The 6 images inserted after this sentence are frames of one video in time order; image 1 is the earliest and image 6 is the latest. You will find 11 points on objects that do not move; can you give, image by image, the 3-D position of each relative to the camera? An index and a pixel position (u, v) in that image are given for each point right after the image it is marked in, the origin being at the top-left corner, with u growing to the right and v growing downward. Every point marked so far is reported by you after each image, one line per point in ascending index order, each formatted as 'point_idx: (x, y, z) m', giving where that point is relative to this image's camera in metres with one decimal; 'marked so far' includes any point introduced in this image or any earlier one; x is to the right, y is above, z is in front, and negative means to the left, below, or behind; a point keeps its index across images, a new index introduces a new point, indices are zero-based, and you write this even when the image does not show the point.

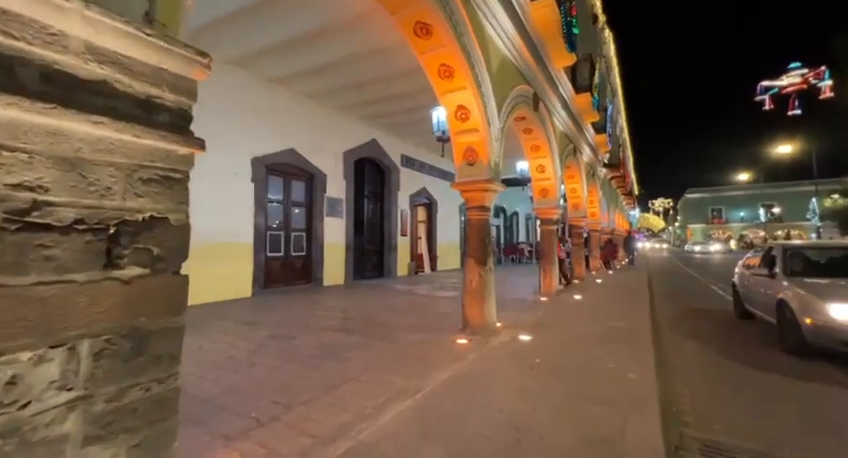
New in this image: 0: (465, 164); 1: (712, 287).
0: (+0.5, +0.8, +4.9) m
1: (+8.8, -1.7, +11.6) m
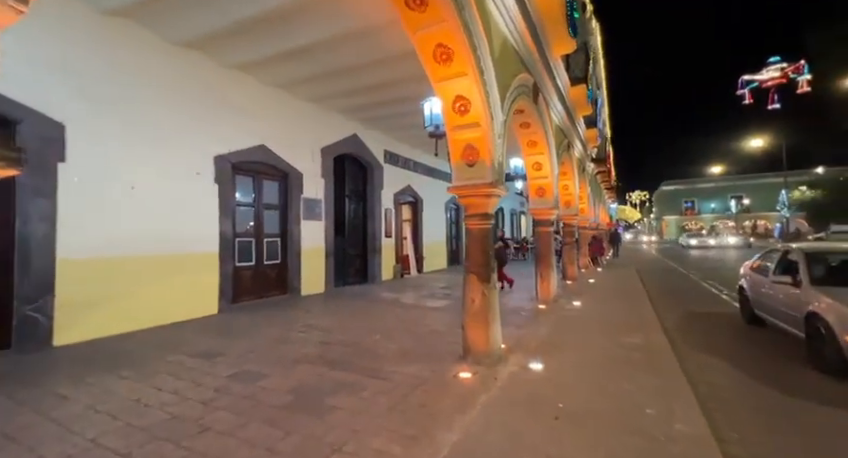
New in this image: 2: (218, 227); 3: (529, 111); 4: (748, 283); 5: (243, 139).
0: (+0.4, +0.7, +4.2) m
1: (+8.4, -1.7, +11.3) m
2: (-3.7, 0.0, +6.8) m
3: (+1.7, +1.9, +6.2) m
4: (+5.6, -0.9, +6.5) m
5: (-3.4, +1.7, +7.2) m
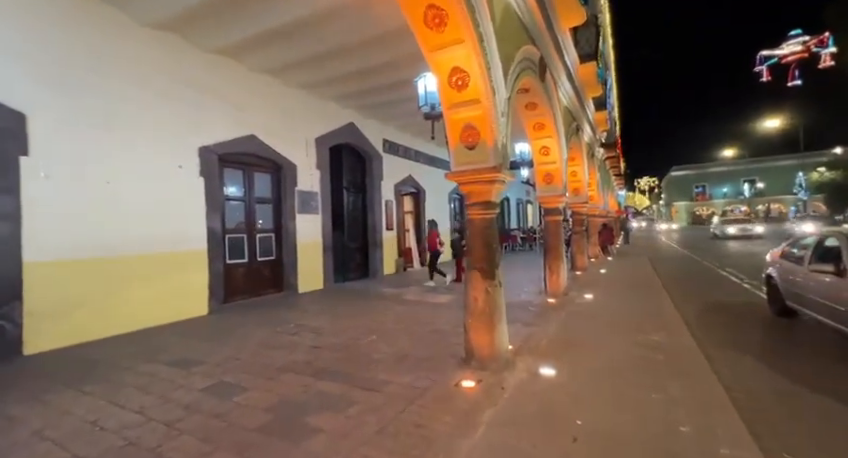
0: (+0.4, +0.8, +3.8) m
1: (+8.5, -1.2, +10.8) m
2: (-3.7, +0.1, +6.4) m
3: (+1.6, +2.1, +5.7) m
4: (+5.6, -0.7, +6.0) m
5: (-3.5, +1.8, +6.8) m
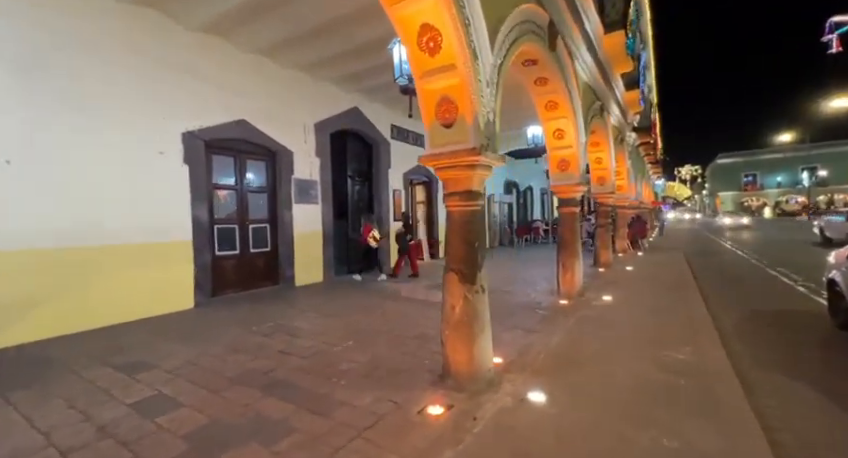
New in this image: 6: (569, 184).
0: (+0.1, +0.9, +3.1) m
1: (+8.7, -1.1, +9.6) m
2: (-3.7, +0.3, +6.1) m
3: (+1.5, +2.2, +4.9) m
4: (+5.5, -0.6, +5.0) m
5: (-3.5, +2.0, +6.4) m
6: (+2.4, +0.8, +6.4) m
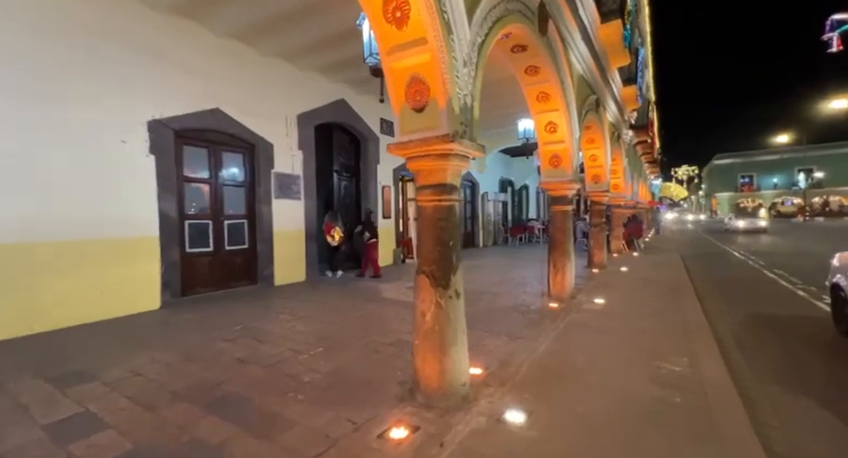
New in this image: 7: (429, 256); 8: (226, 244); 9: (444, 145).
0: (-0.1, +0.9, +2.8) m
1: (+8.4, -1.1, +9.3) m
2: (-4.0, +0.3, +5.7) m
3: (+1.3, +2.2, +4.6) m
4: (+5.2, -0.6, +4.7) m
5: (-3.7, +2.0, +6.0) m
6: (+2.2, +0.8, +6.1) m
7: (0.0, -0.2, +2.9) m
8: (-3.5, -0.3, +6.8) m
9: (+0.1, +0.6, +2.6) m
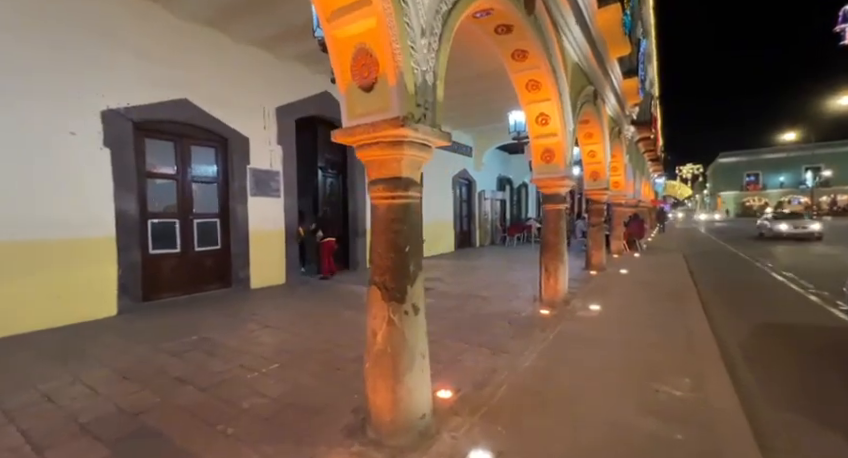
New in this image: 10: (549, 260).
0: (-0.4, +0.9, +2.3) m
1: (+8.2, -1.1, +8.8) m
2: (-4.3, +0.3, +5.3) m
3: (+1.0, +2.2, +4.1) m
4: (+4.9, -0.7, +4.2) m
5: (-4.0, +2.0, +5.6) m
6: (+1.9, +0.8, +5.6) m
7: (-0.3, -0.2, +2.4) m
8: (-3.8, -0.3, +6.3) m
9: (-0.2, +0.6, +2.2) m
10: (+1.9, -0.5, +5.7) m
